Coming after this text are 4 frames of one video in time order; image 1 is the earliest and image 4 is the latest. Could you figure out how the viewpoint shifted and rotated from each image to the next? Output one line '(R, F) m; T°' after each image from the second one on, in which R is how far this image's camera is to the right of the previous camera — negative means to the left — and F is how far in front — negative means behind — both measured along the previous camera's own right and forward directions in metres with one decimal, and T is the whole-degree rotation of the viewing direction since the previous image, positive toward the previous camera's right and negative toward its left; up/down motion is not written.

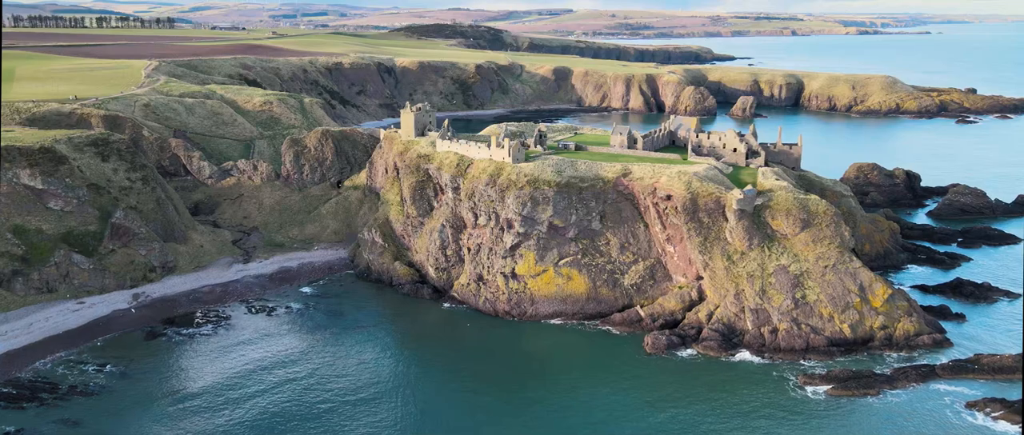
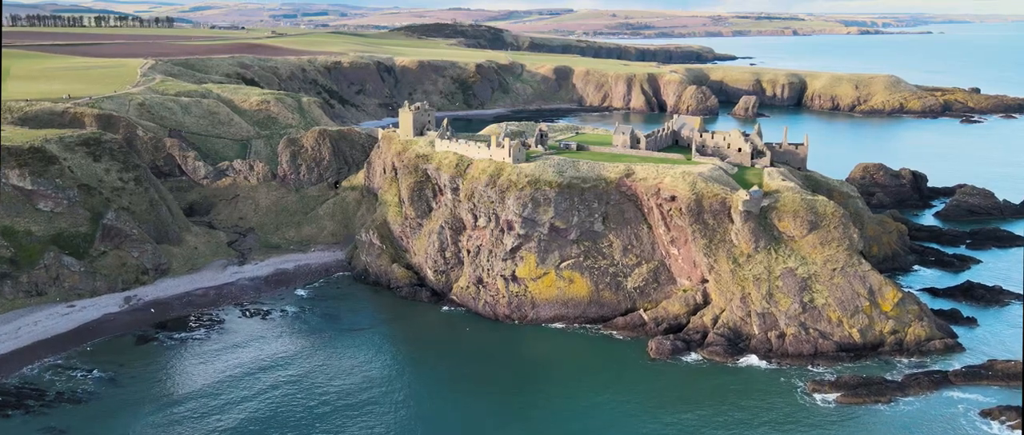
(0.0, +1.6) m; 0°
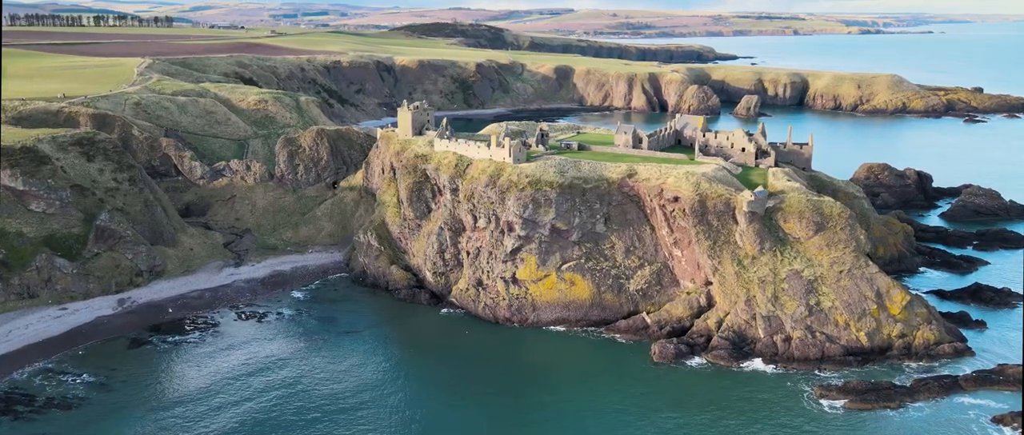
(0.0, +1.2) m; 0°
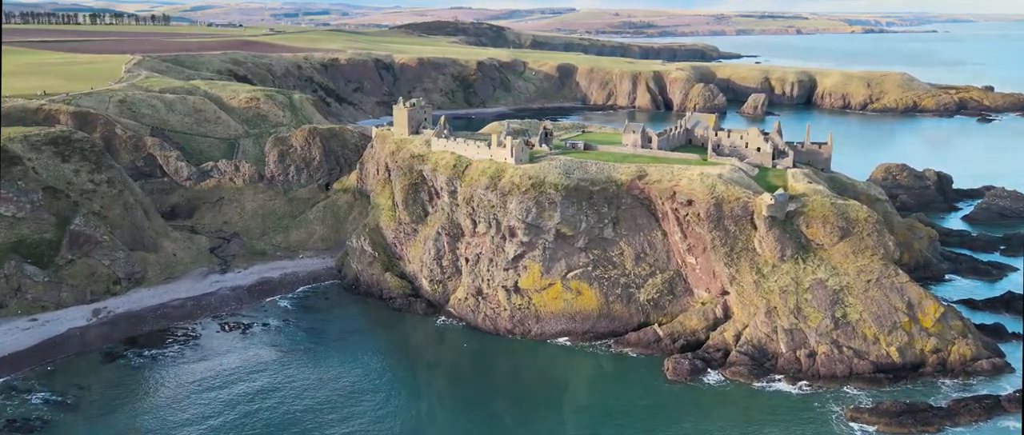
(0.0, +4.4) m; 0°
